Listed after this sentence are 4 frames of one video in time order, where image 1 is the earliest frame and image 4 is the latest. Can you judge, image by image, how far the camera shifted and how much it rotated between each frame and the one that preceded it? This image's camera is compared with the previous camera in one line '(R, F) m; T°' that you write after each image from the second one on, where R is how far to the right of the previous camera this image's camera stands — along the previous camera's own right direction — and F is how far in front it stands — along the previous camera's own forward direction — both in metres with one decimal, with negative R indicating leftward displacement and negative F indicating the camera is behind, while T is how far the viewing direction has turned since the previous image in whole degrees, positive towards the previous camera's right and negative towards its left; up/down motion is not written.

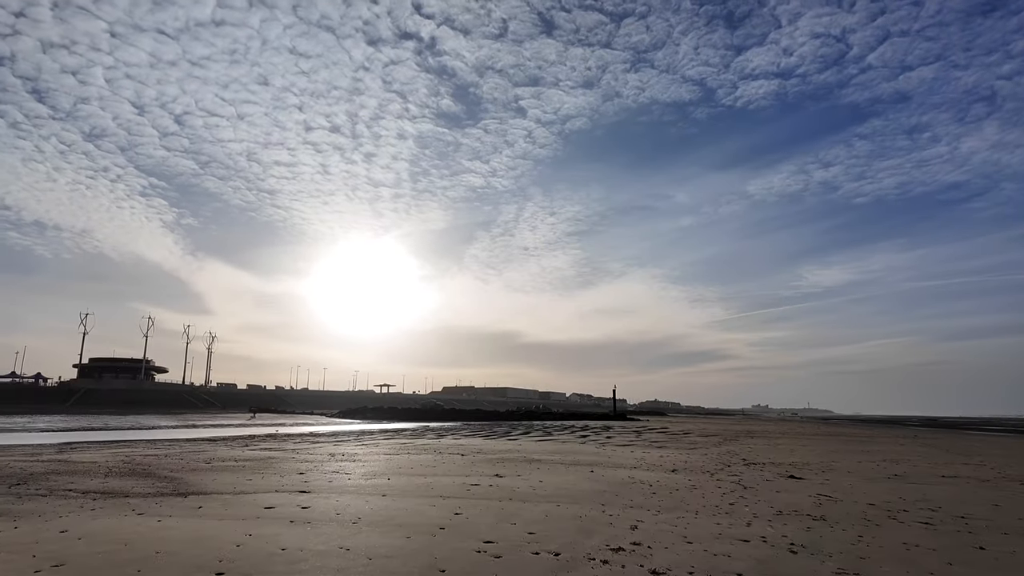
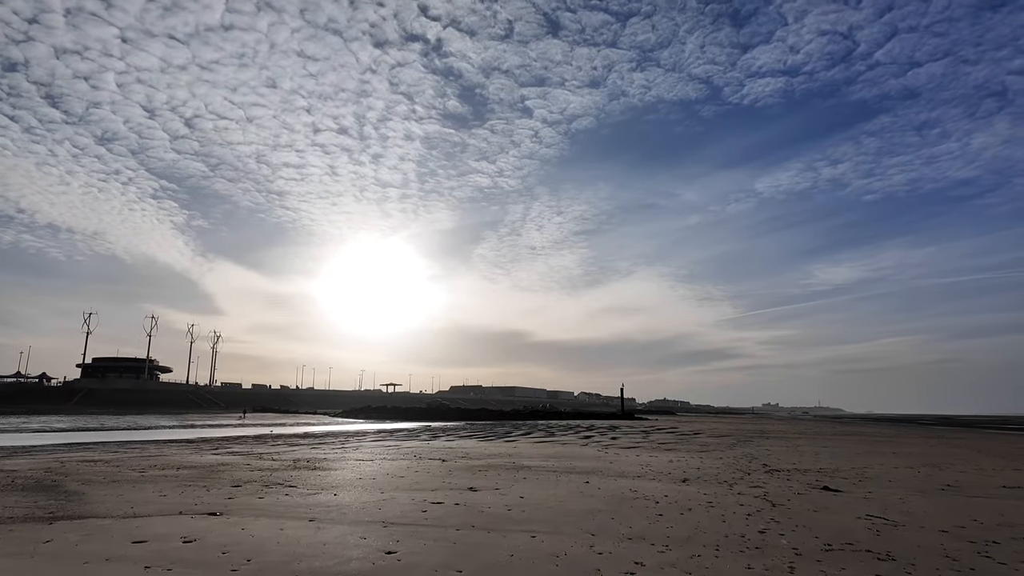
(+0.7, +2.6) m; -1°
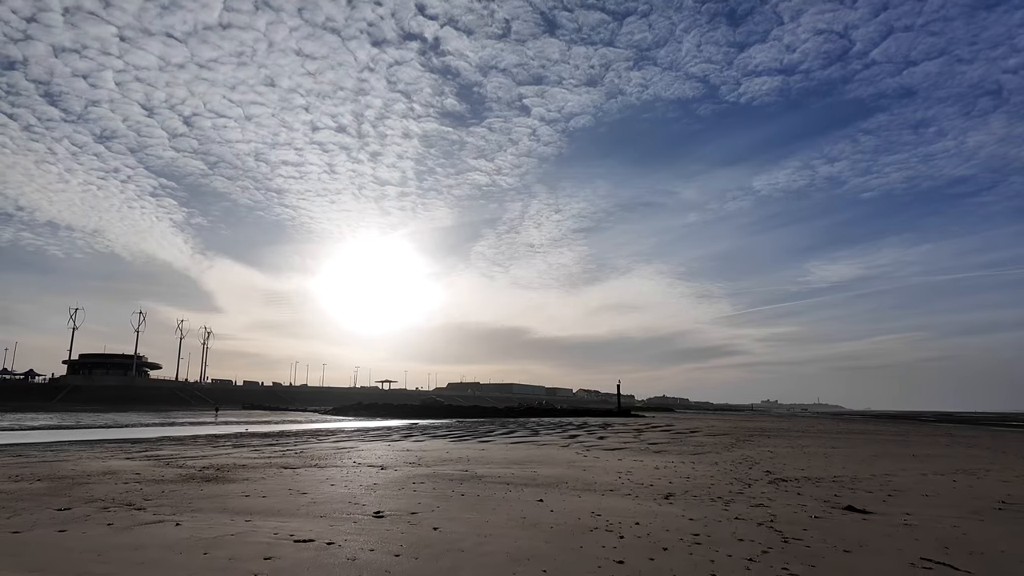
(+1.2, +3.2) m; 0°
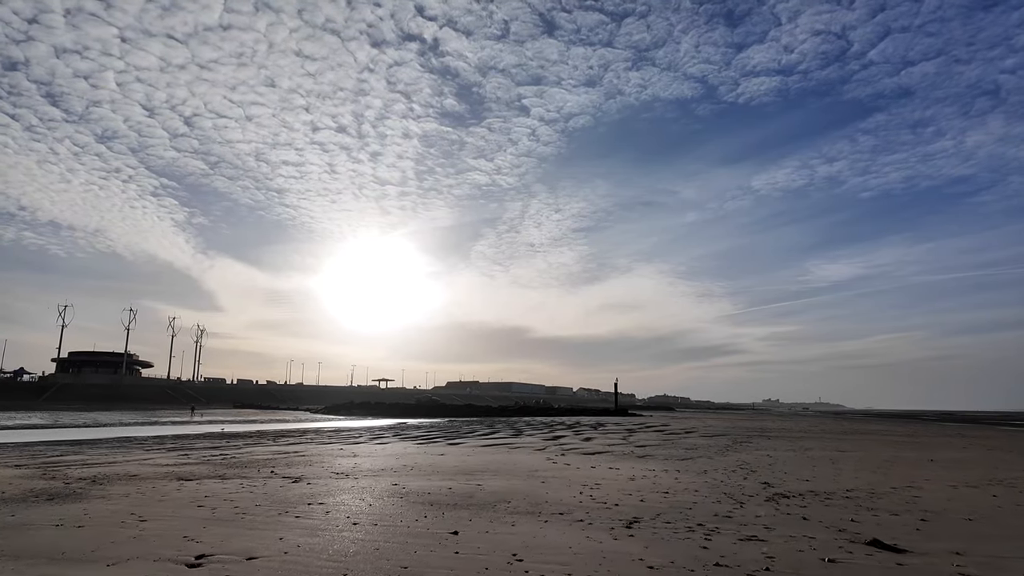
(+1.3, +2.9) m; 0°
